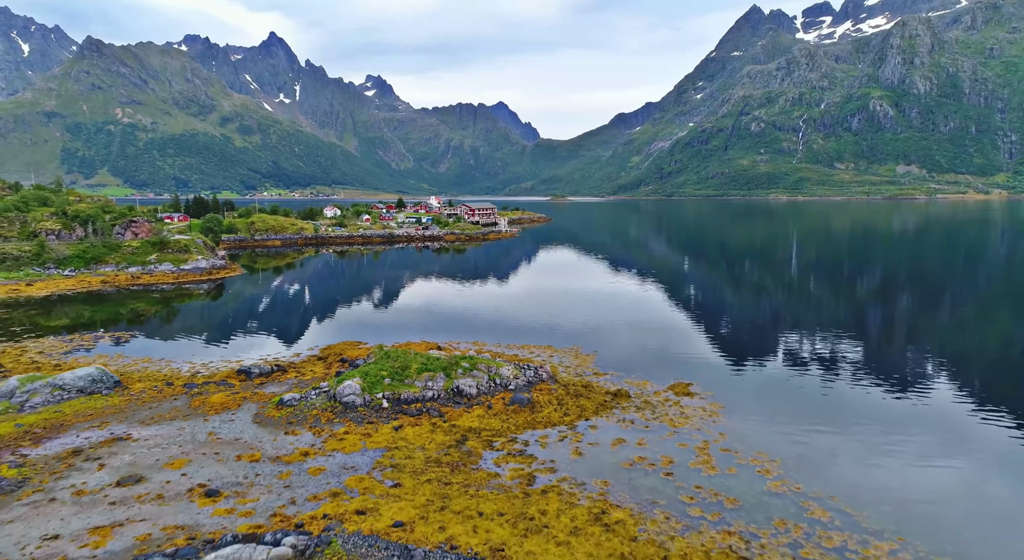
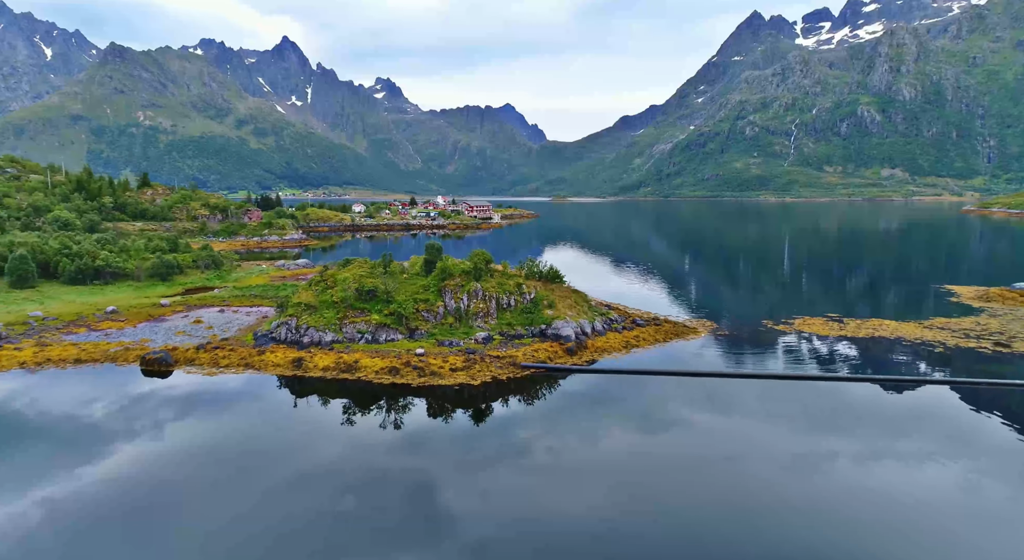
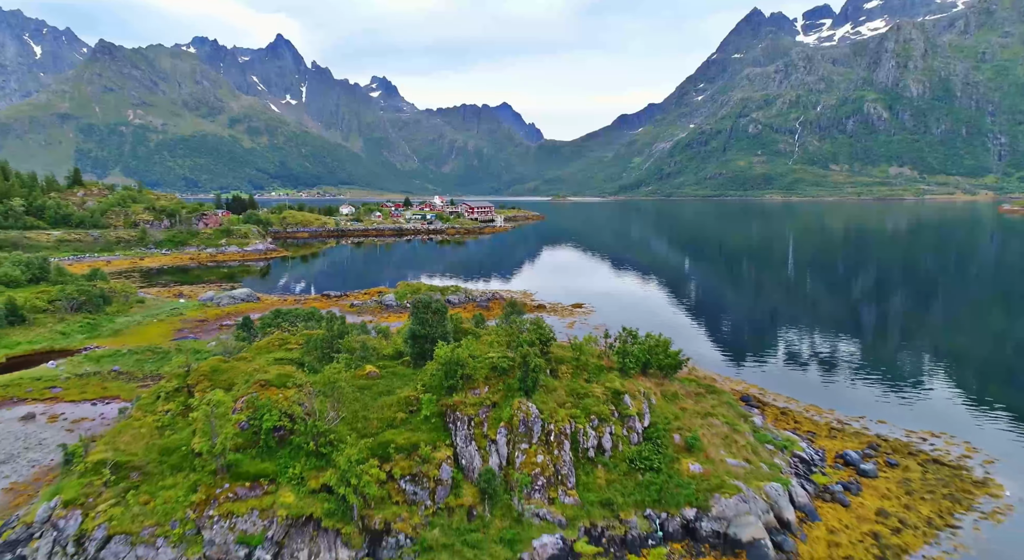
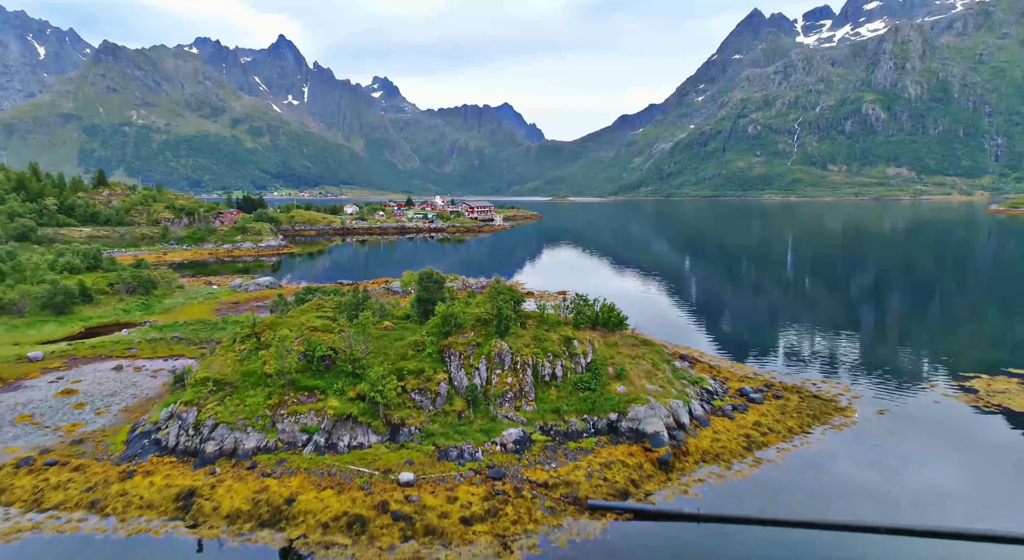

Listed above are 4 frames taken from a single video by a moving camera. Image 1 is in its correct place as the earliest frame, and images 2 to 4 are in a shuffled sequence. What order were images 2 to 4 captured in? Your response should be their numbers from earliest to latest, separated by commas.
3, 4, 2
